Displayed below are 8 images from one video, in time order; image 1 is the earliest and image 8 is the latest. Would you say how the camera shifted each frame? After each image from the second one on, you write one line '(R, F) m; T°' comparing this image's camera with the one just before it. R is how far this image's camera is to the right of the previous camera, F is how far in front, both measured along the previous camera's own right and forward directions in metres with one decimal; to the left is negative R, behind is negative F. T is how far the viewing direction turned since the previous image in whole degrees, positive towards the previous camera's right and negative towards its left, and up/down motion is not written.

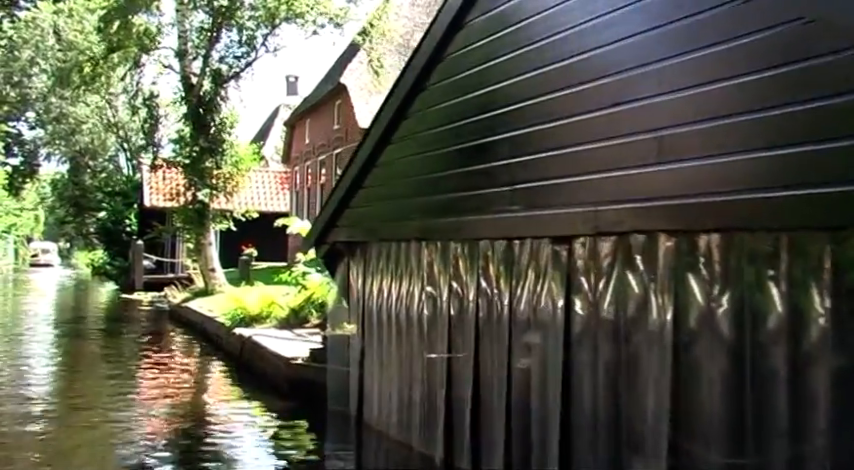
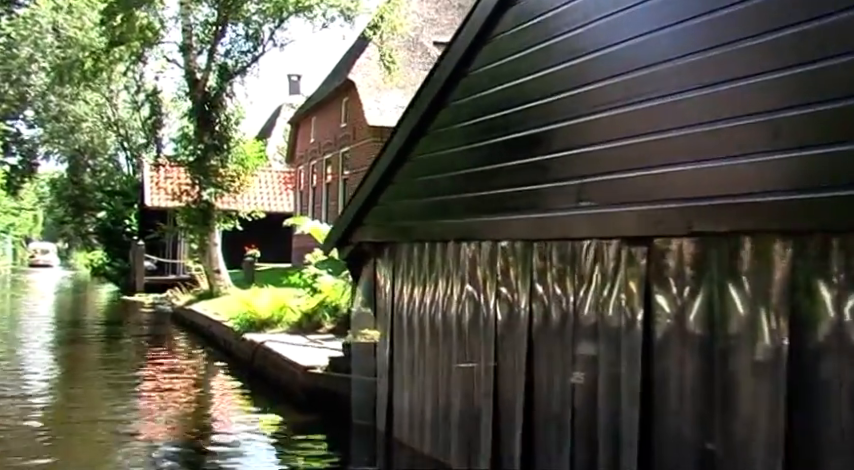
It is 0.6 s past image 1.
(-0.3, +0.7) m; 0°
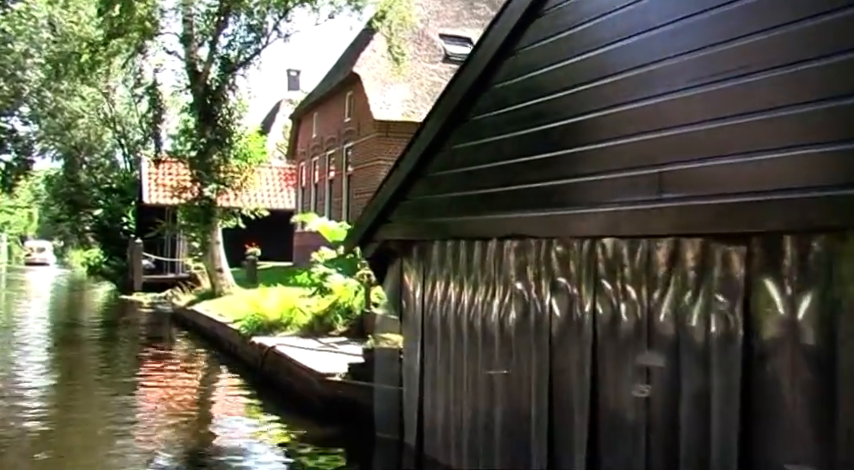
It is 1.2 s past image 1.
(-0.3, +0.7) m; 0°
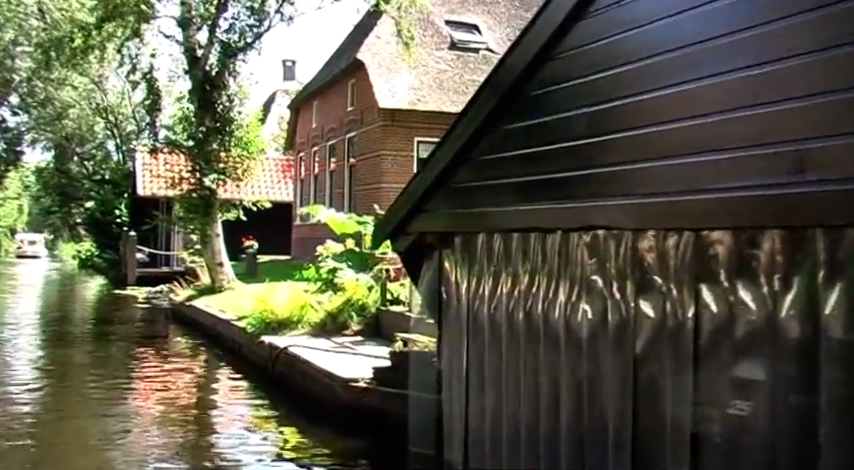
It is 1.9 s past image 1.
(-0.3, +0.8) m; +1°
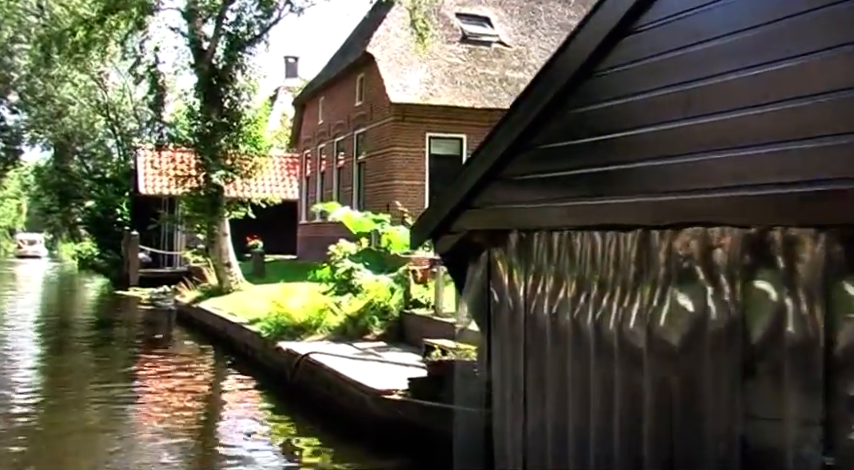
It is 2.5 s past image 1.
(-0.3, +0.7) m; 0°
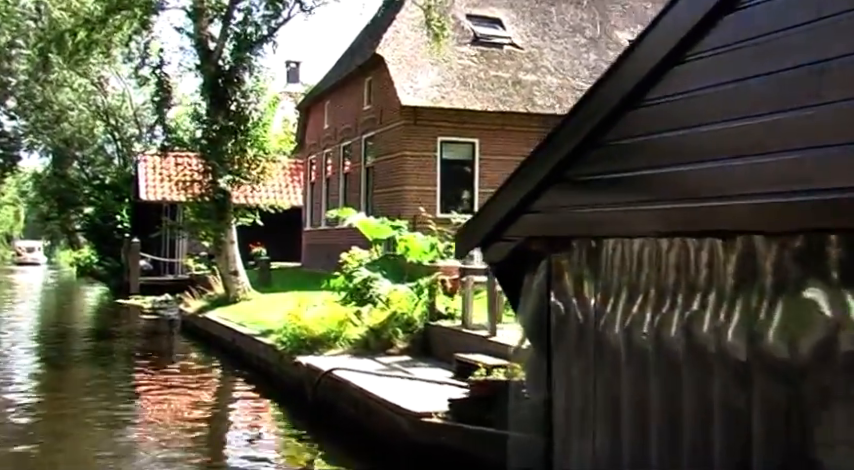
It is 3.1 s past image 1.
(-0.3, +0.7) m; 0°
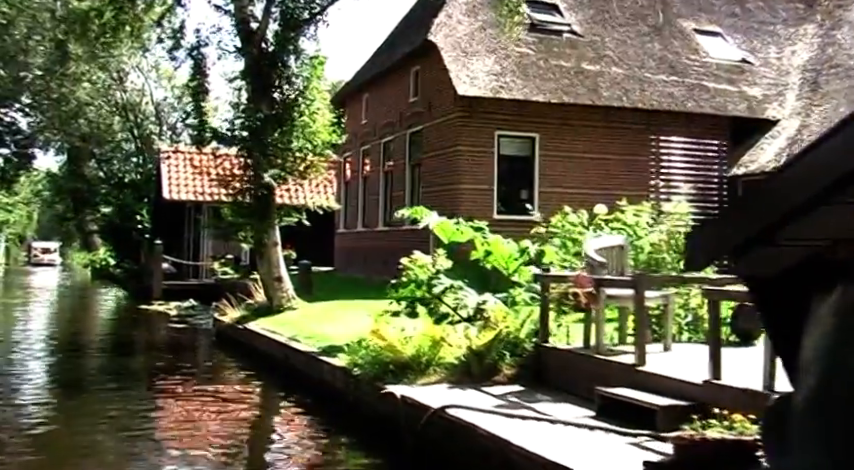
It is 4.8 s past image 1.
(-0.9, +1.9) m; -1°
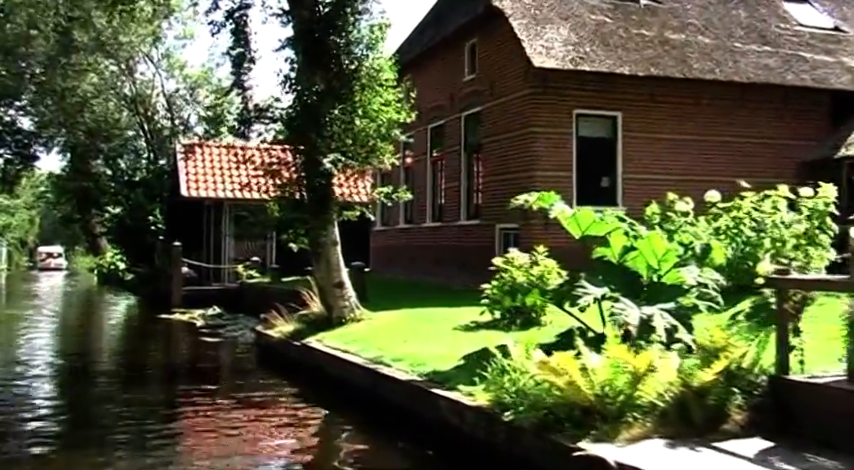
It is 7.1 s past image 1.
(-1.1, +2.6) m; 0°
